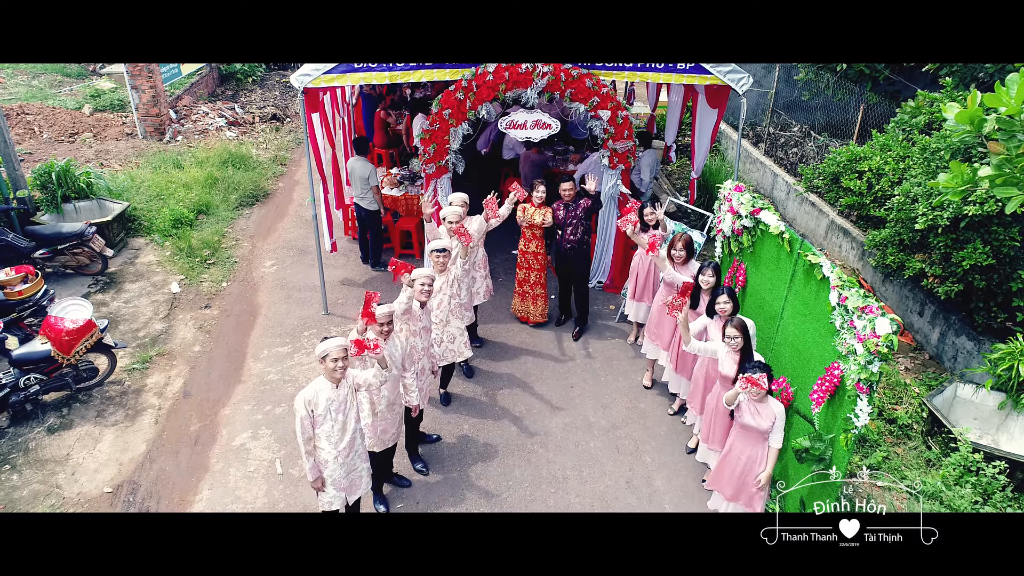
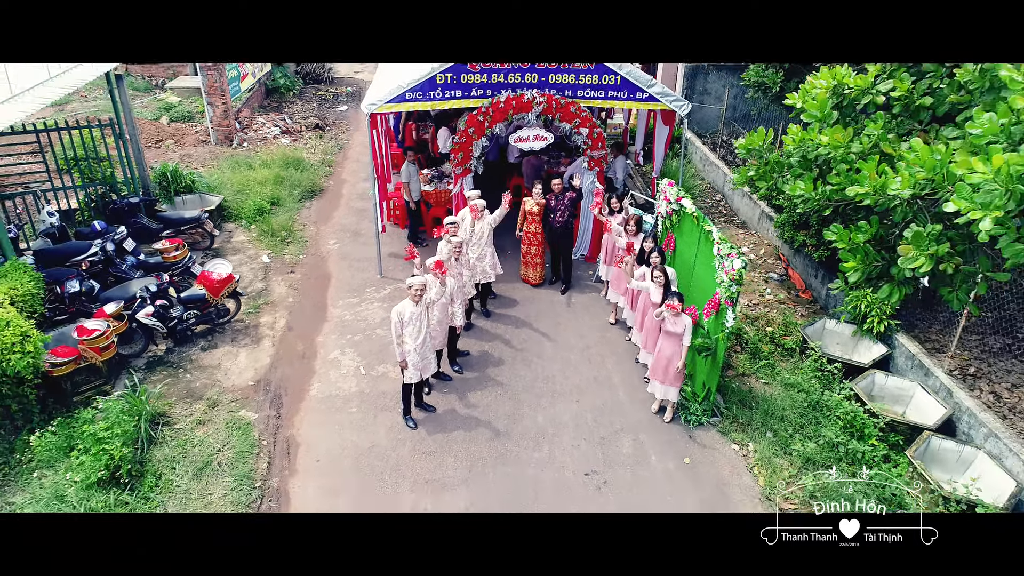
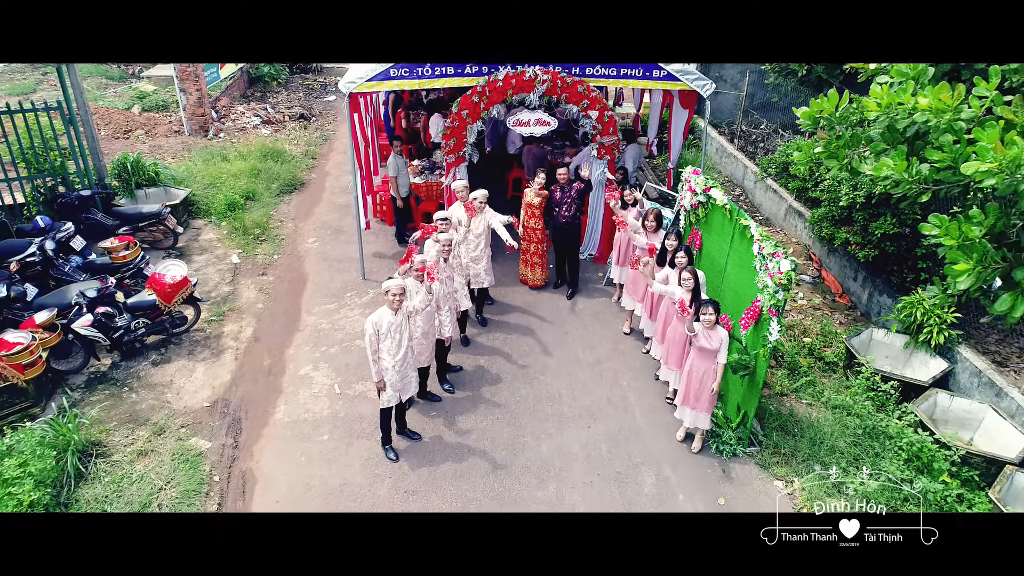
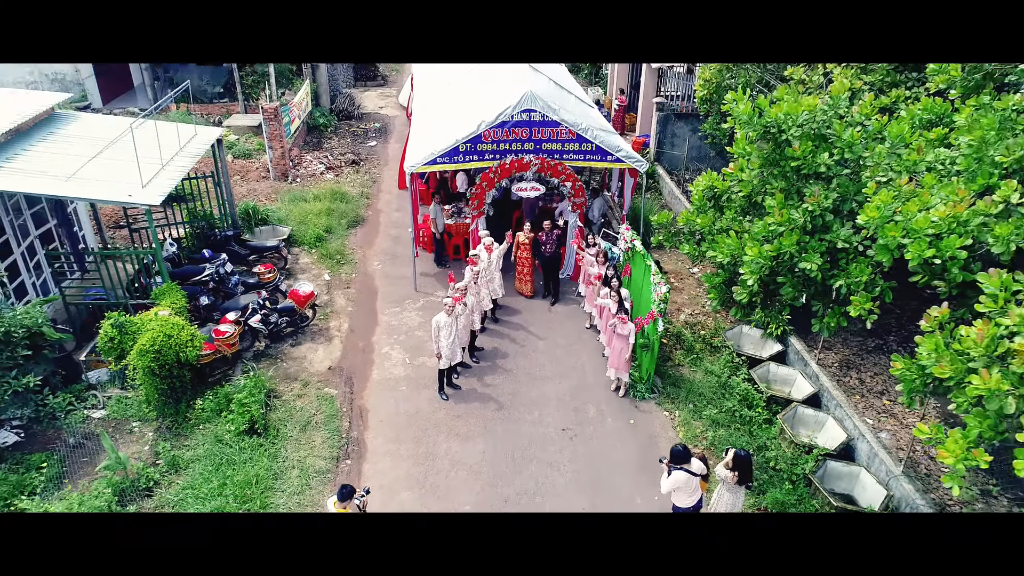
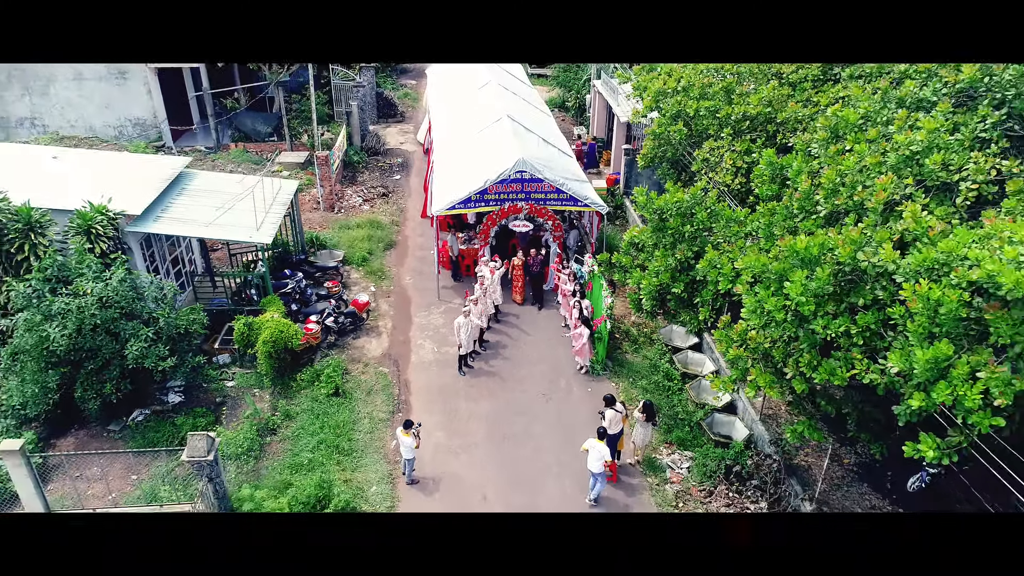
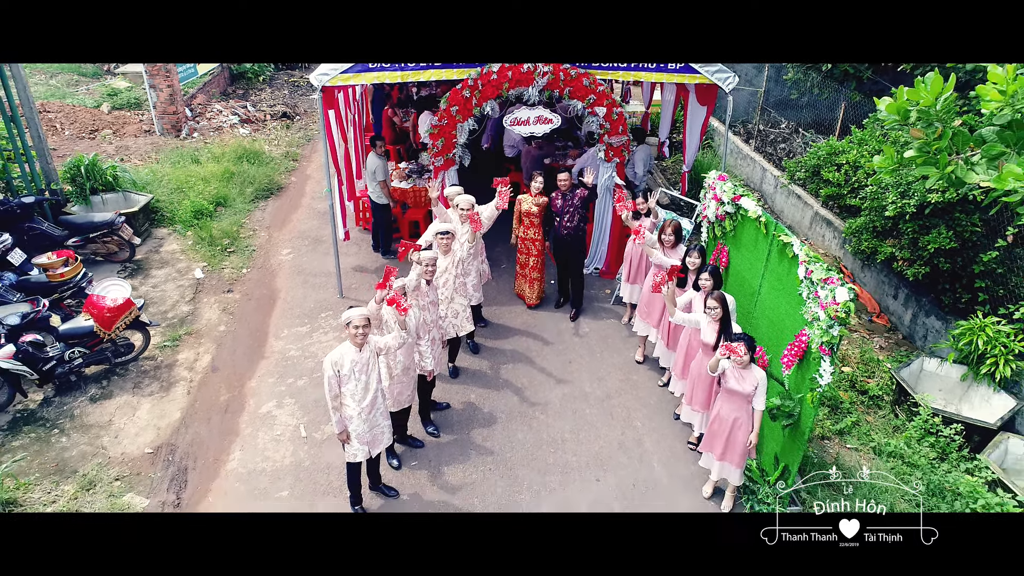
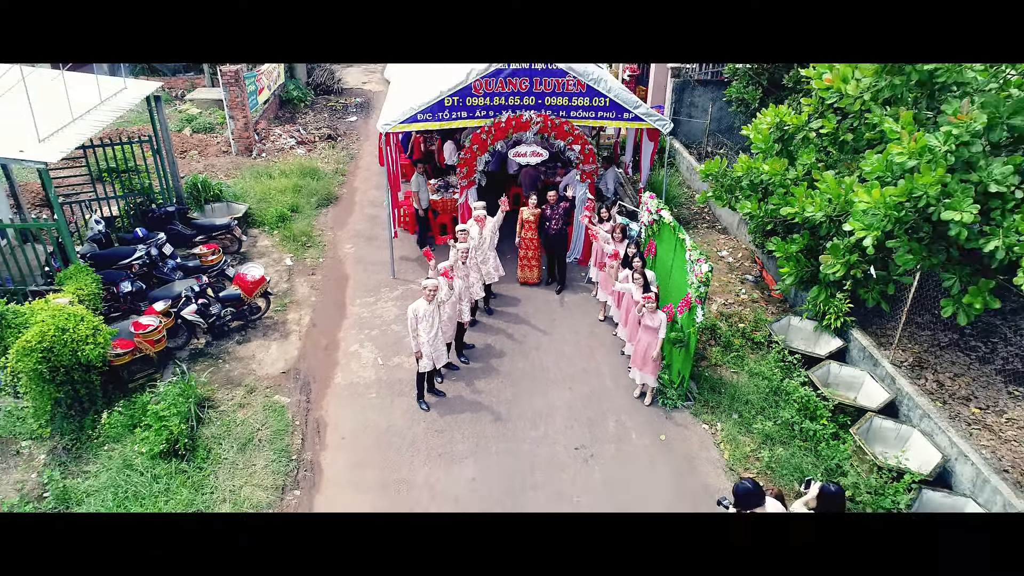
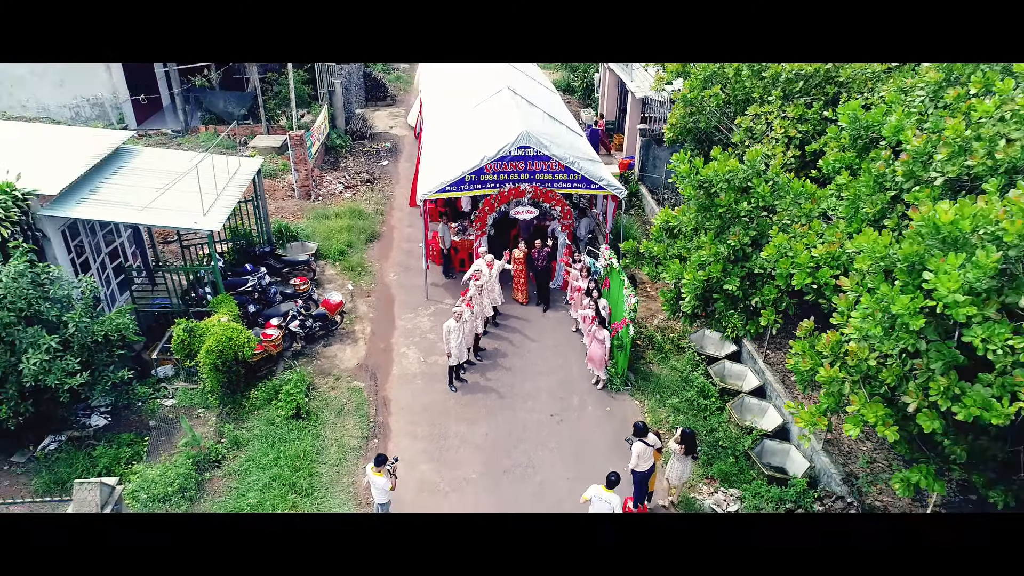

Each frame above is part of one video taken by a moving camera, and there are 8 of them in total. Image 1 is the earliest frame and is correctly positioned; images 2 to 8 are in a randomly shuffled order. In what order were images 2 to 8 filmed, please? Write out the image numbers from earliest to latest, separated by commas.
6, 3, 2, 7, 4, 8, 5
